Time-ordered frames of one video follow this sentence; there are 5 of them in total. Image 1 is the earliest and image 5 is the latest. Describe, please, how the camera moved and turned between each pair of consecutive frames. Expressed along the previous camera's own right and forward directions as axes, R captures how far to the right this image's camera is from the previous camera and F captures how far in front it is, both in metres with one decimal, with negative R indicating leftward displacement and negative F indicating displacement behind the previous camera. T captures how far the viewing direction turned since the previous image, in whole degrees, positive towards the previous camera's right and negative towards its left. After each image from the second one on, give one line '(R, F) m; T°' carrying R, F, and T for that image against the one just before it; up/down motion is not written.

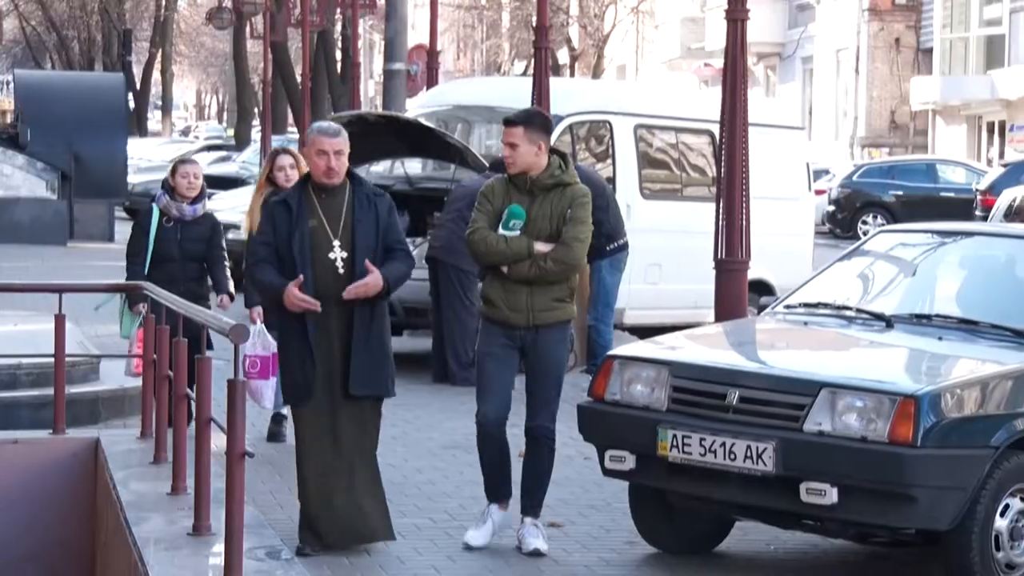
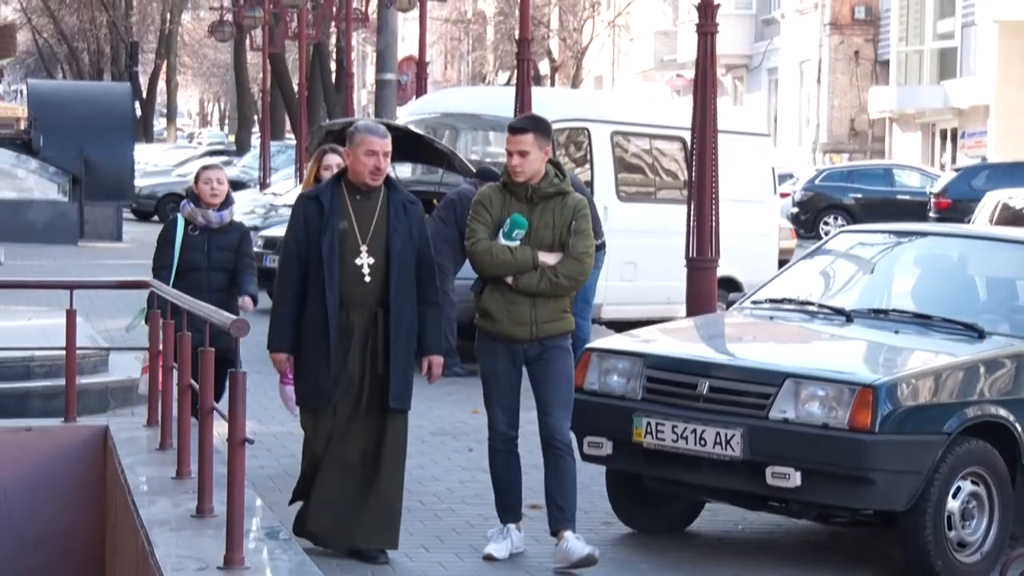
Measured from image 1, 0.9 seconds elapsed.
(0.0, -0.4) m; 0°
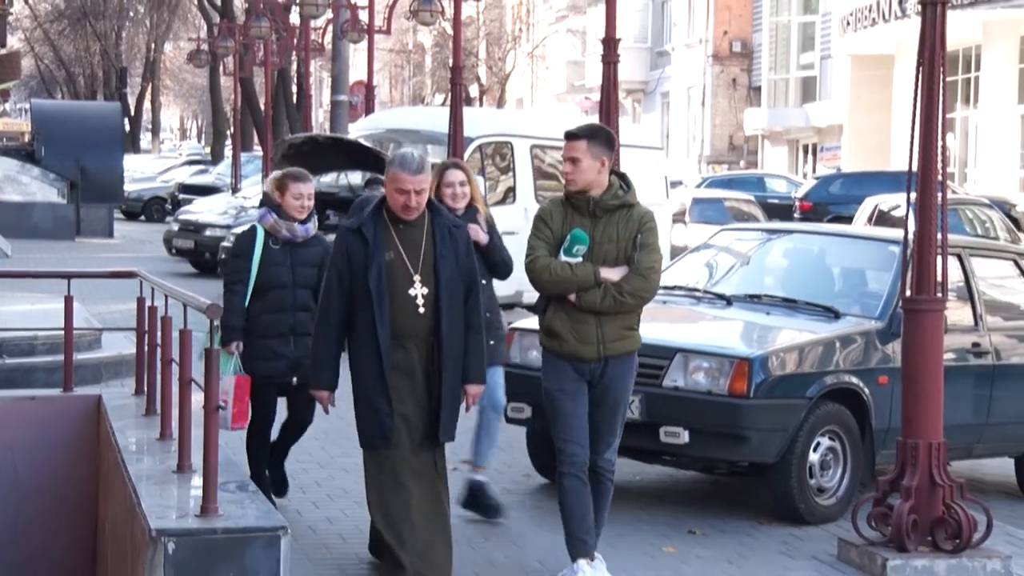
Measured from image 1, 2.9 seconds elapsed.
(+0.1, -1.3) m; +2°
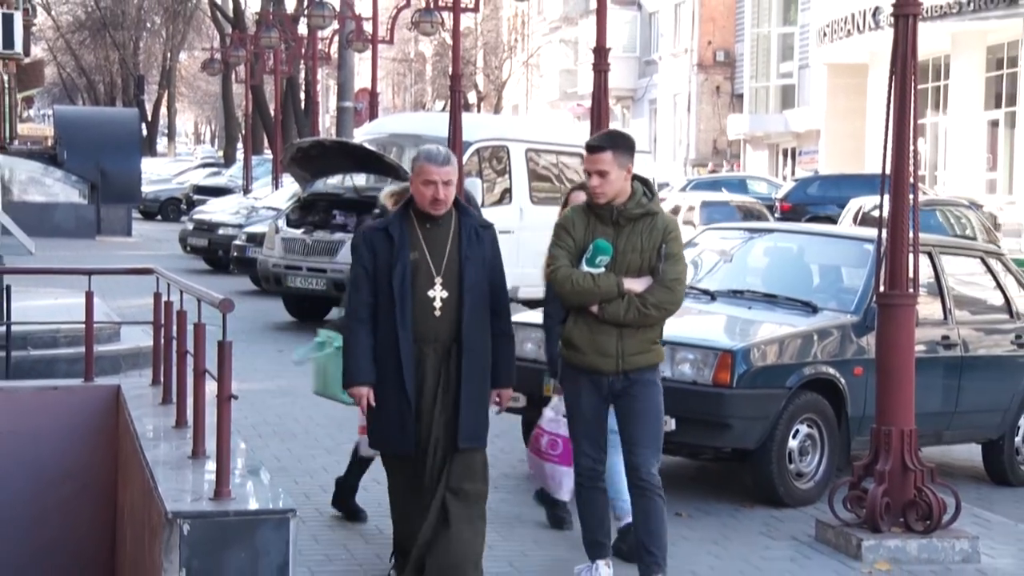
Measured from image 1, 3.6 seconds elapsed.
(0.0, -0.5) m; 0°
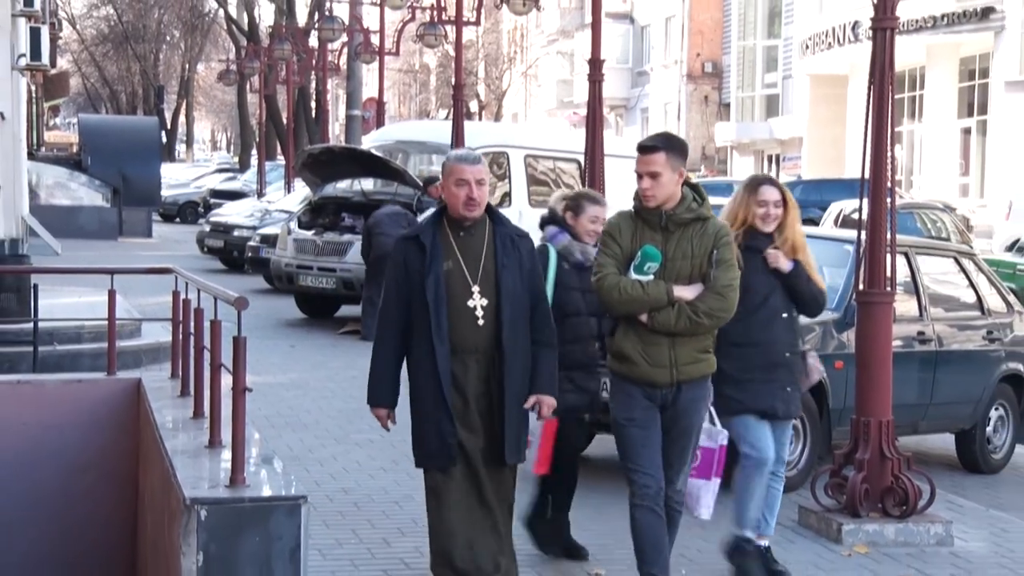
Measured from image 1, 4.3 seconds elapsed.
(0.0, -0.5) m; 0°
